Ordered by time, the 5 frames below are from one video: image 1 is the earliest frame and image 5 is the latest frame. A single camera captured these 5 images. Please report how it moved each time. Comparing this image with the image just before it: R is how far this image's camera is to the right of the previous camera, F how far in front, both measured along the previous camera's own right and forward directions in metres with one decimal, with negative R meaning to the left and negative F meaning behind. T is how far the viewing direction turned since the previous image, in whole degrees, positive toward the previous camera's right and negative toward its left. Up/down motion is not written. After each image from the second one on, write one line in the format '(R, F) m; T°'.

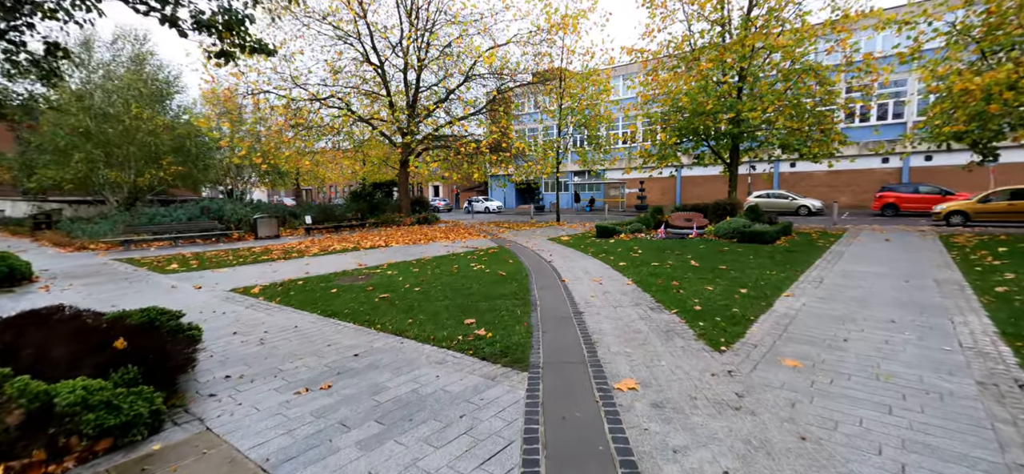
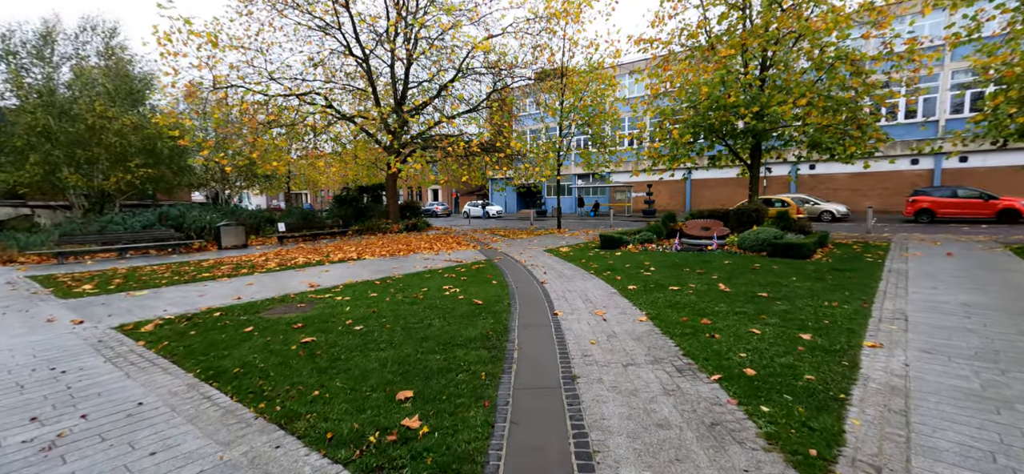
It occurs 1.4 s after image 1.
(+0.4, +1.6) m; -1°
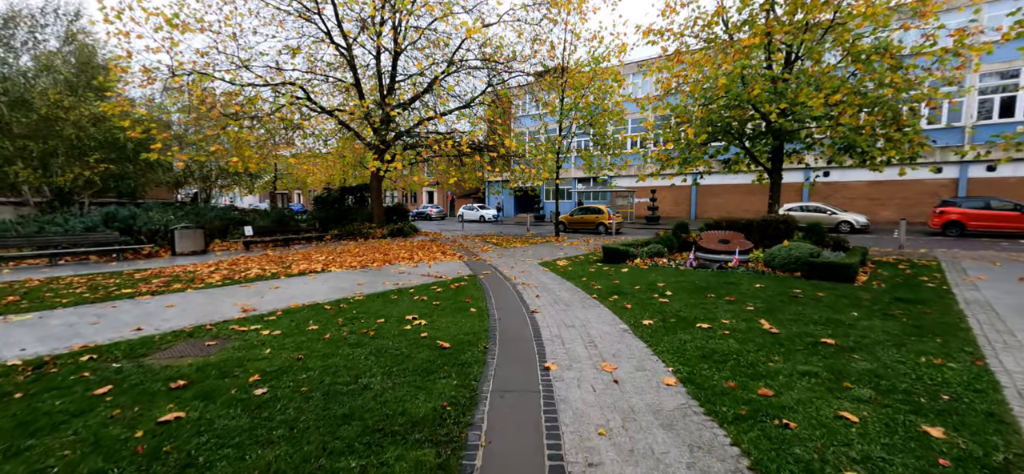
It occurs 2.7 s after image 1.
(+0.2, +1.5) m; 0°
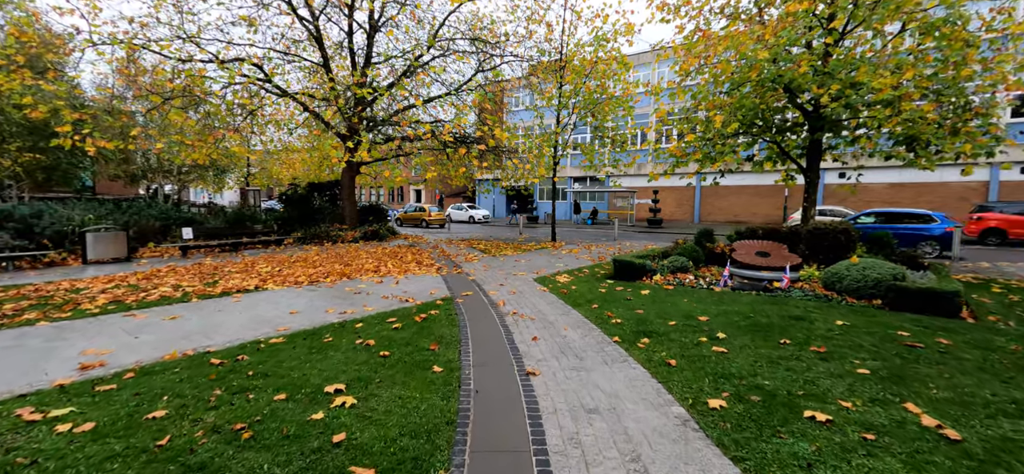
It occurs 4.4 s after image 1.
(+0.1, +2.0) m; +1°
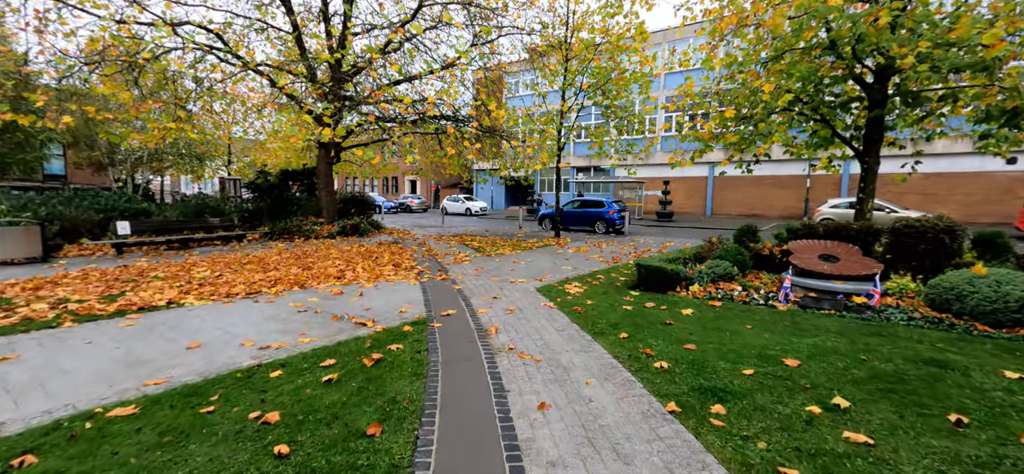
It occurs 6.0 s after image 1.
(0.0, +1.8) m; 0°
